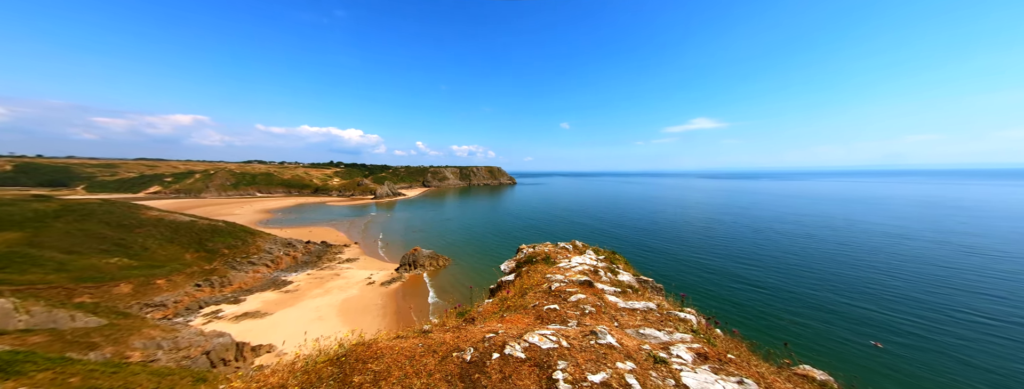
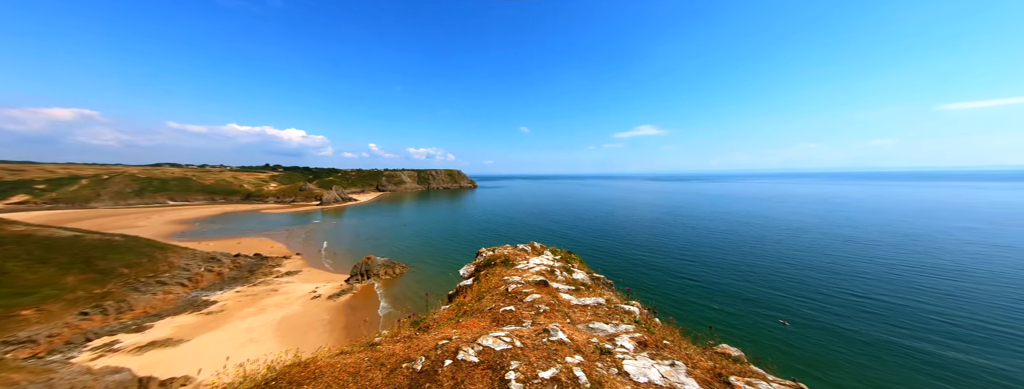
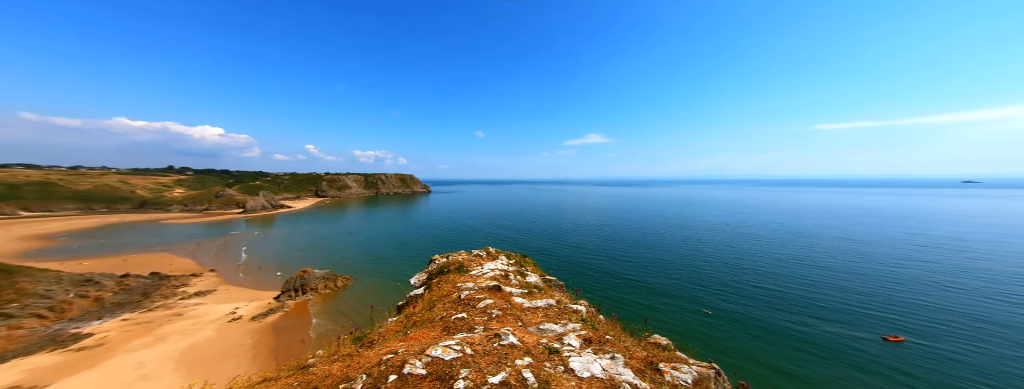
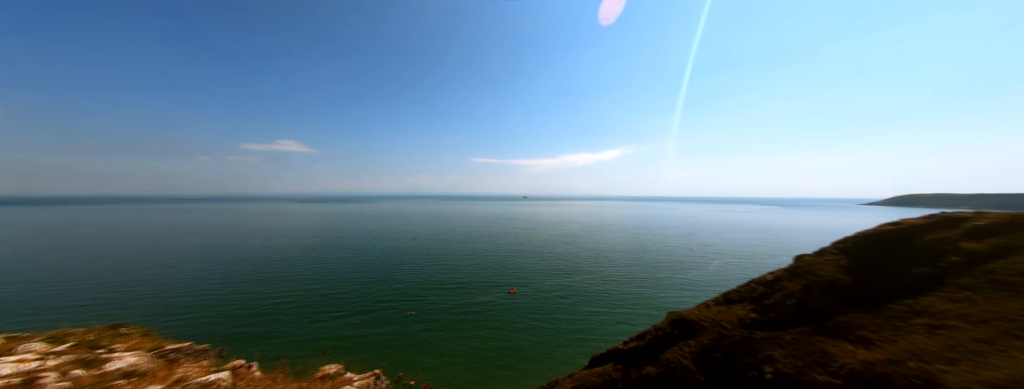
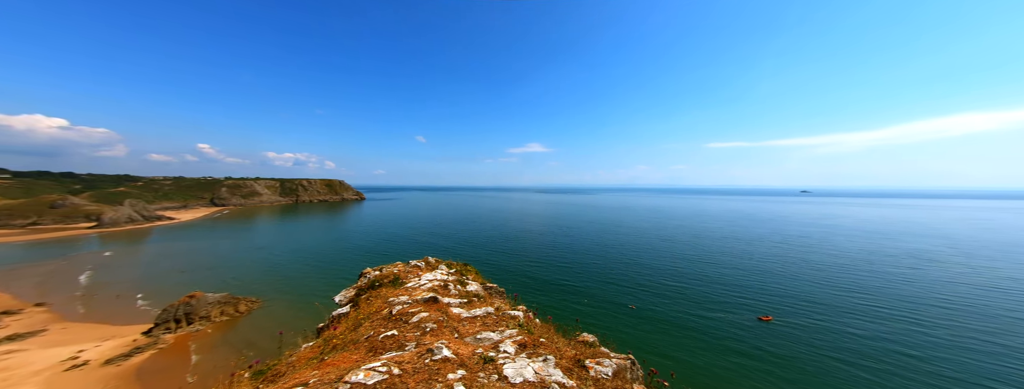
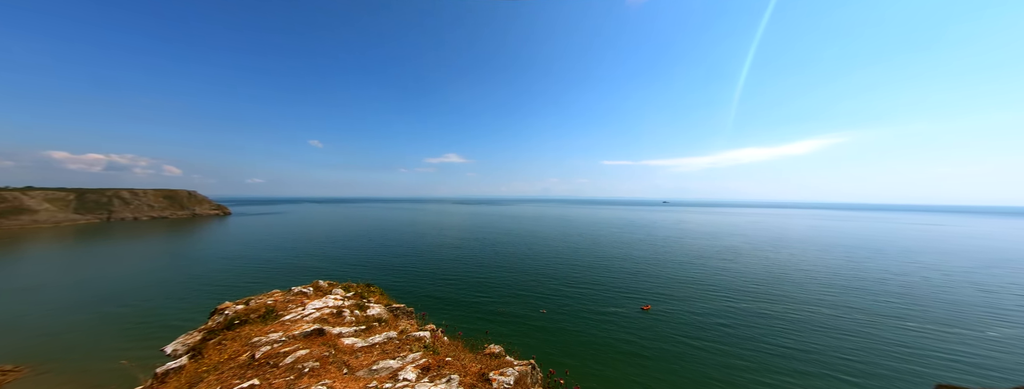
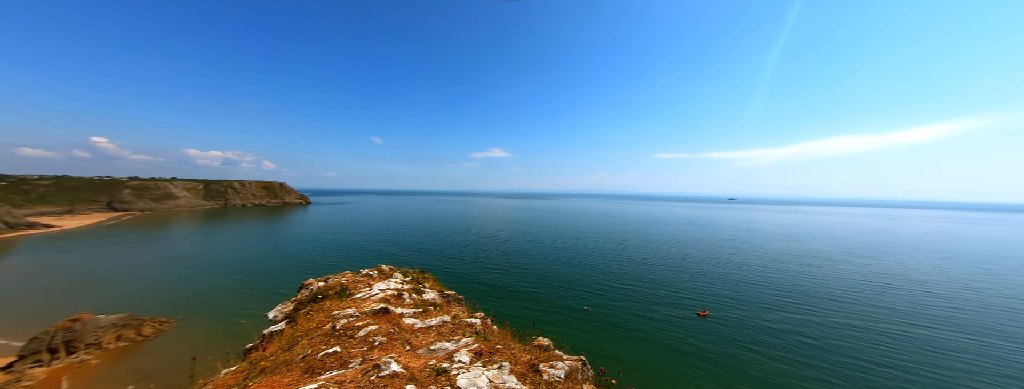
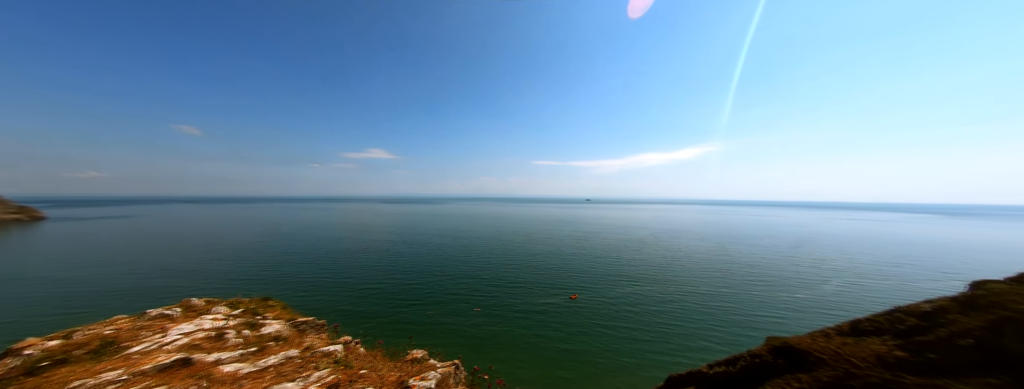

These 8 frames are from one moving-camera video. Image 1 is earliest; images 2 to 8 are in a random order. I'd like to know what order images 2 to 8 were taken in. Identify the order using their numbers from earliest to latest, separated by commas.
2, 3, 5, 7, 6, 8, 4
